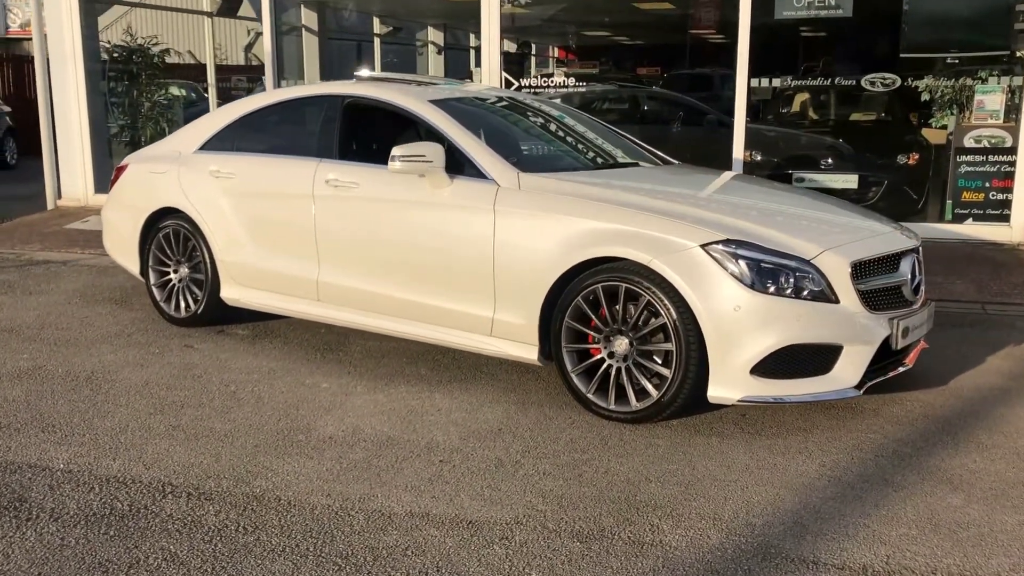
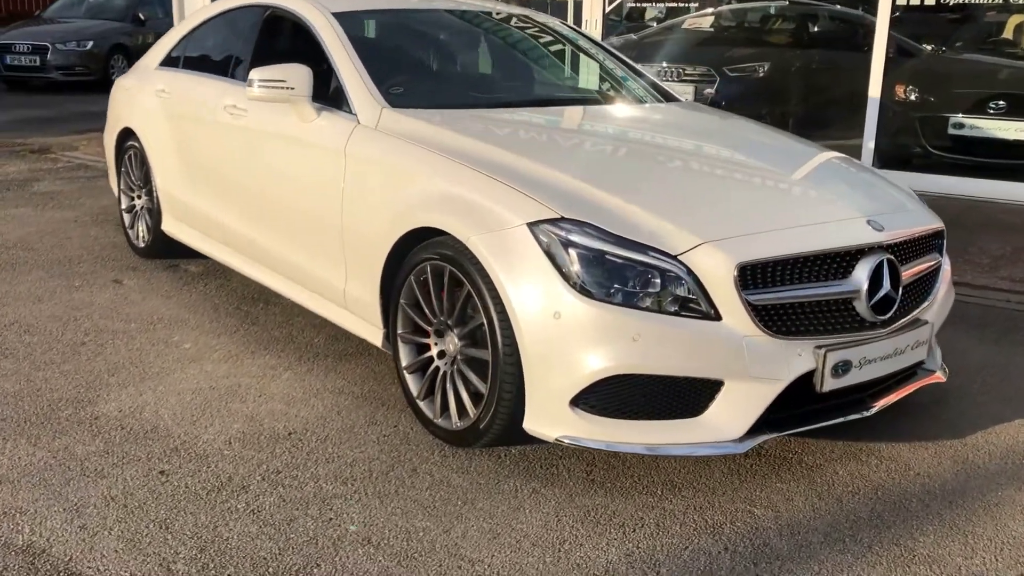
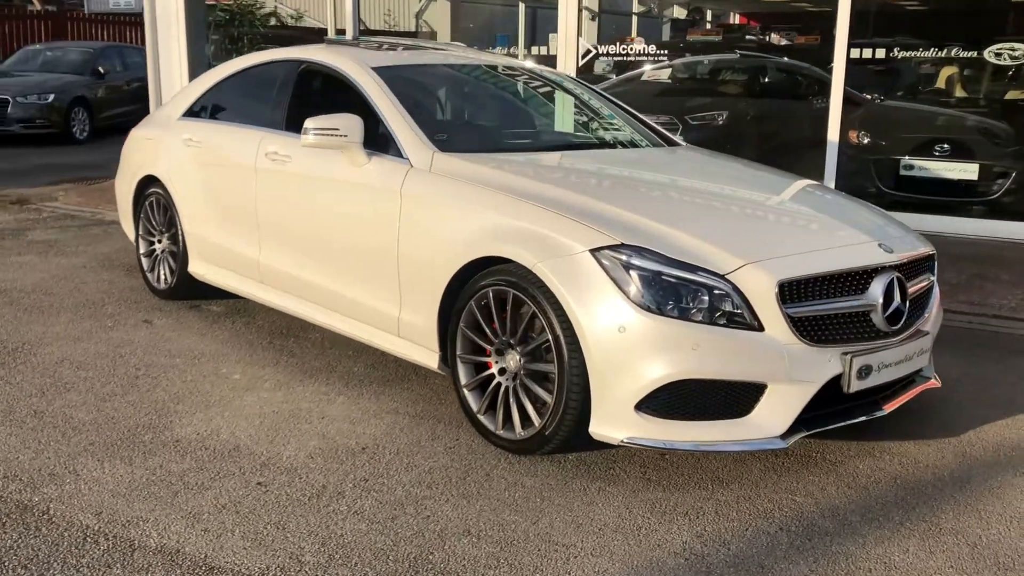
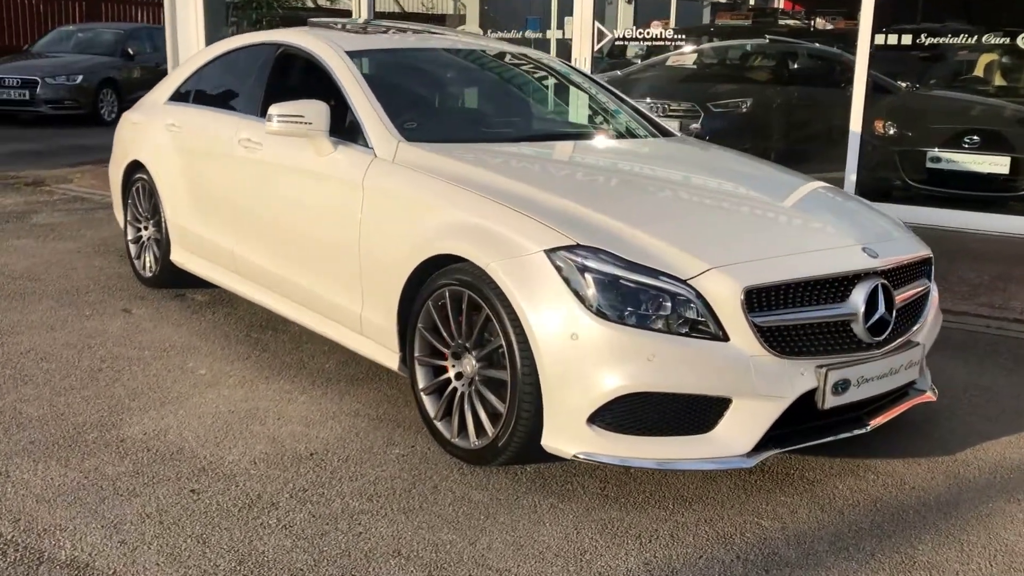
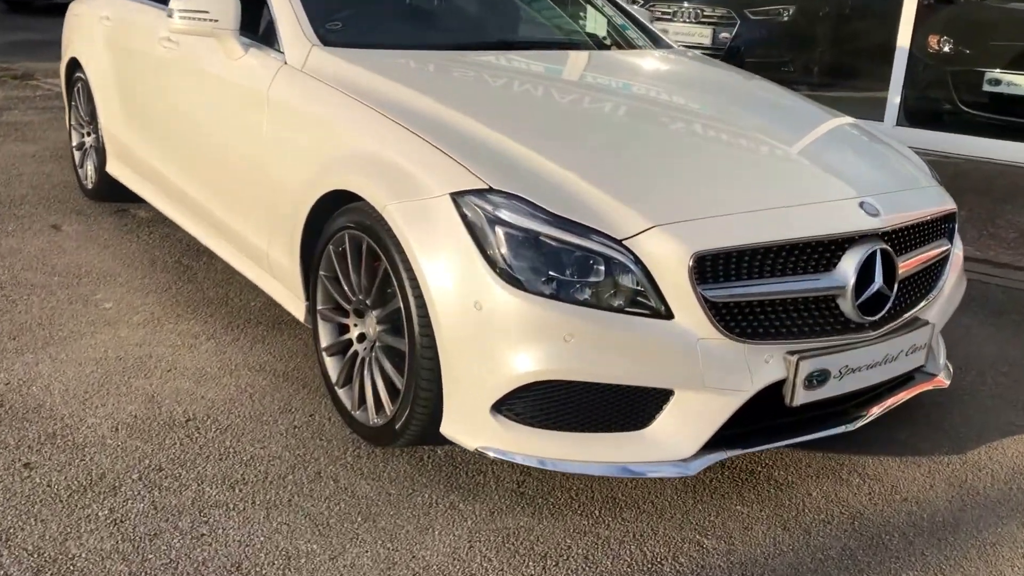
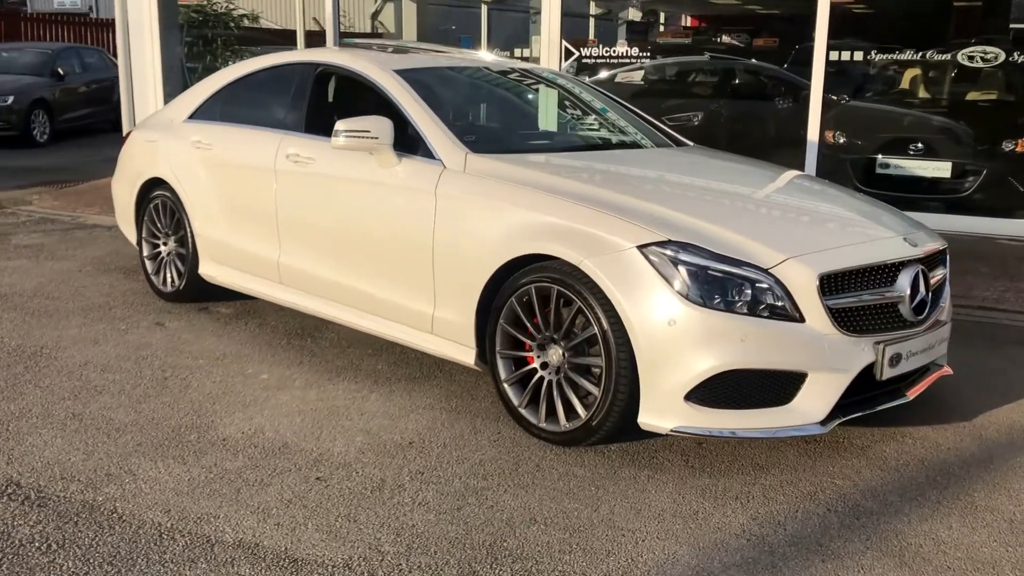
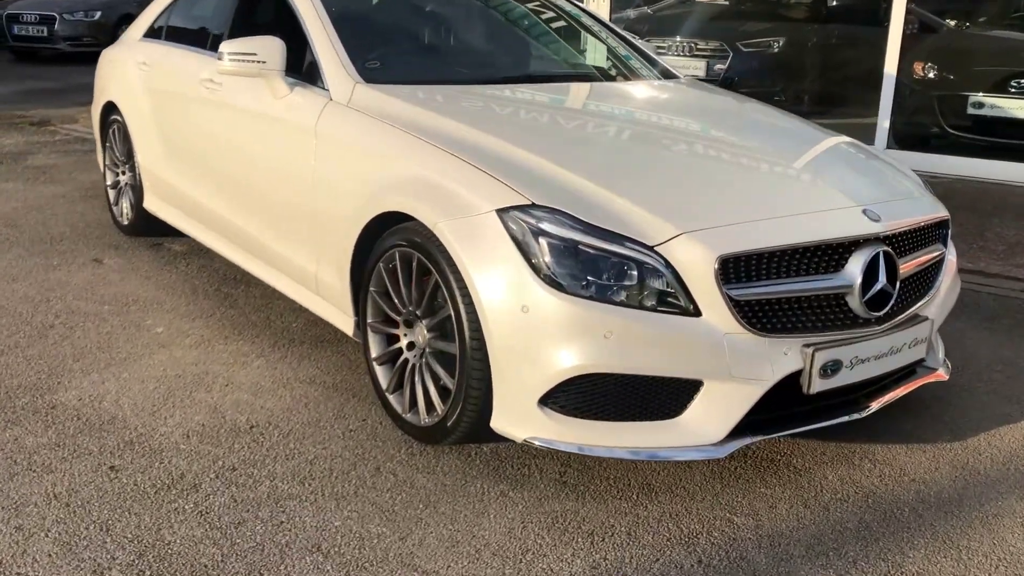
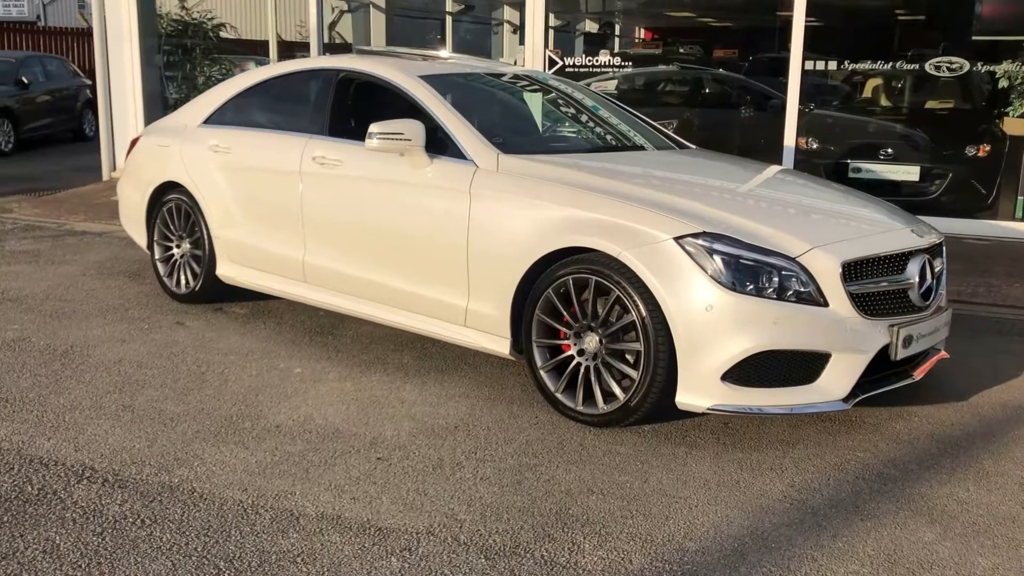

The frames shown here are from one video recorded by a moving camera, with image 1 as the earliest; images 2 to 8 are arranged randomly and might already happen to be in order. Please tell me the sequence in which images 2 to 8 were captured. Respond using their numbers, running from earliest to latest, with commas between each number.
8, 6, 3, 4, 2, 7, 5
